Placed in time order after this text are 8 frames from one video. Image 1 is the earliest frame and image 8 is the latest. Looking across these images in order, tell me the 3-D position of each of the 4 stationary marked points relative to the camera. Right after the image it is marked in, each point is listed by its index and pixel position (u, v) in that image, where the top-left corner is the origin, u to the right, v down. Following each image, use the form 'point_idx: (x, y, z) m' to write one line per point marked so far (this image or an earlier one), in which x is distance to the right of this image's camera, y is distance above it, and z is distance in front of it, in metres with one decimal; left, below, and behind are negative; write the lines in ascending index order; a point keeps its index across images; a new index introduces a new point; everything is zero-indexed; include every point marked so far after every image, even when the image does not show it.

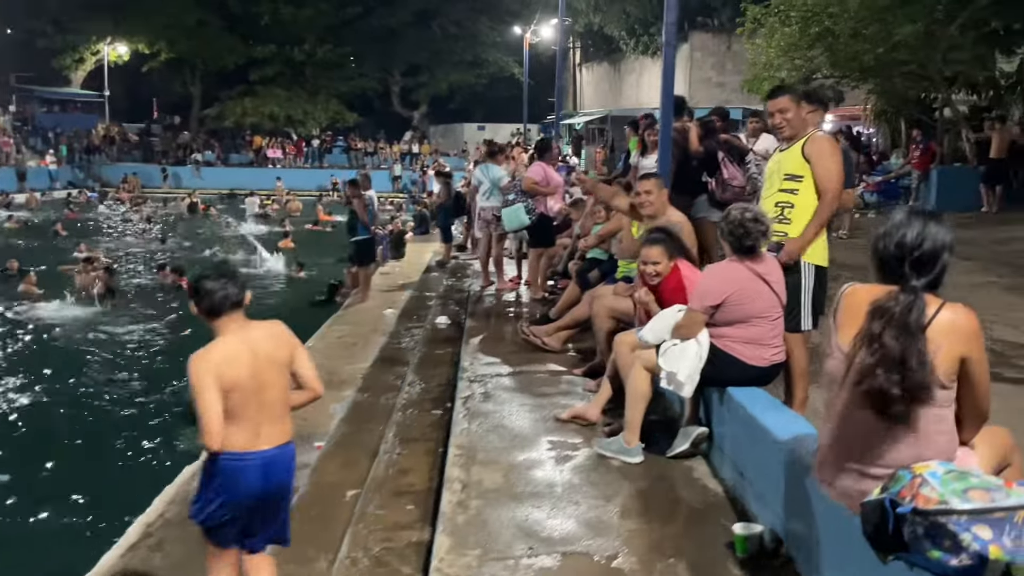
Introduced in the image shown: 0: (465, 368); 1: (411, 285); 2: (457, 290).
0: (-0.3, -0.6, +6.3) m
1: (-1.6, +0.1, +14.1) m
2: (-0.7, 0.0, +11.1) m
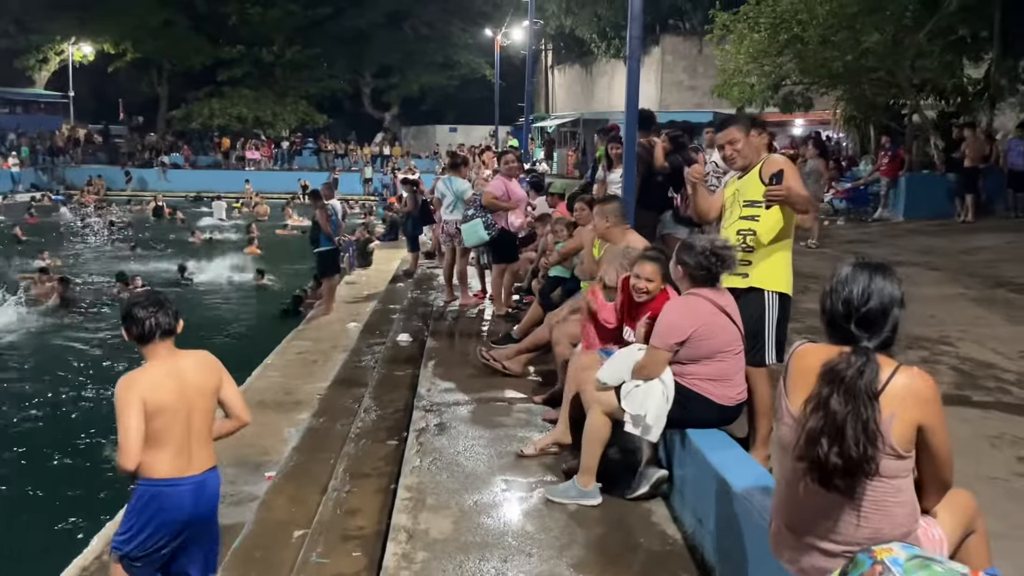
0: (-0.6, -0.7, +6.1) m
1: (-2.1, -0.1, +13.9) m
2: (-1.1, -0.2, +10.9) m
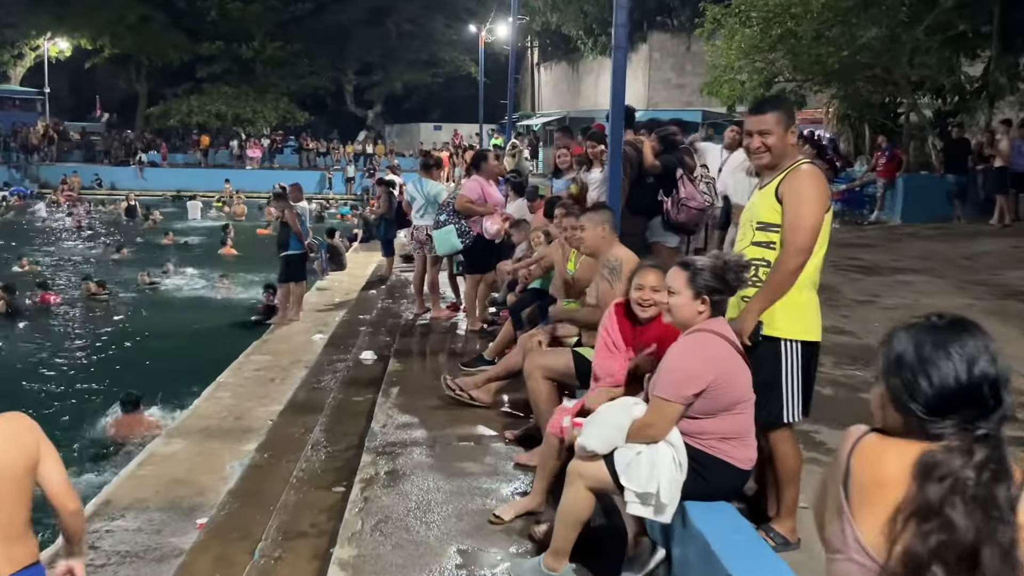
0: (-0.8, -0.8, +5.3) m
1: (-2.4, -0.2, +13.0) m
2: (-1.3, -0.3, +10.1) m
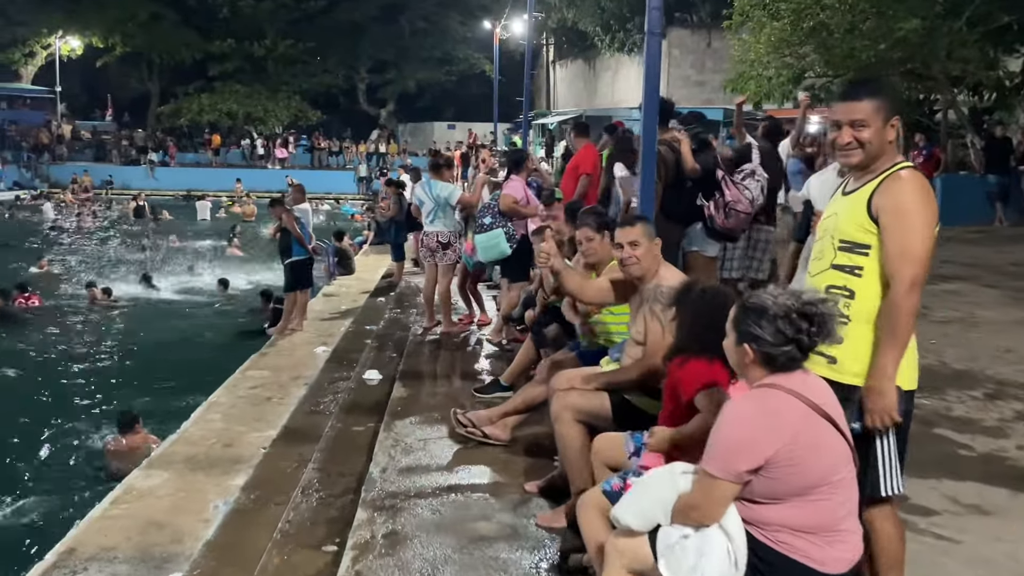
0: (-0.7, -0.9, +4.6) m
1: (-2.1, -0.3, +12.3) m
2: (-1.2, -0.4, +9.3) m
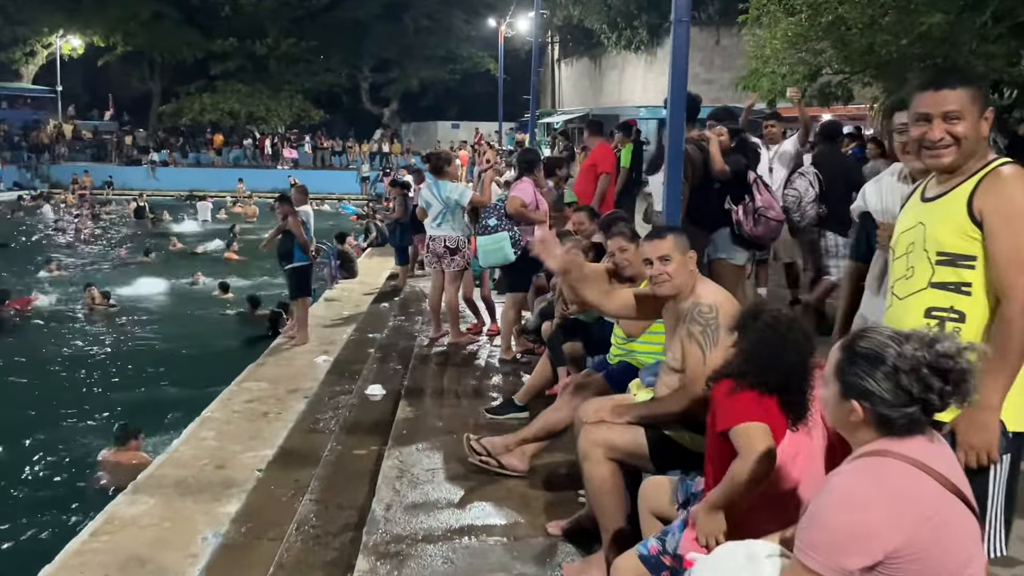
0: (-0.6, -1.0, +4.1) m
1: (-2.0, -0.4, +11.8) m
2: (-1.1, -0.5, +8.8) m
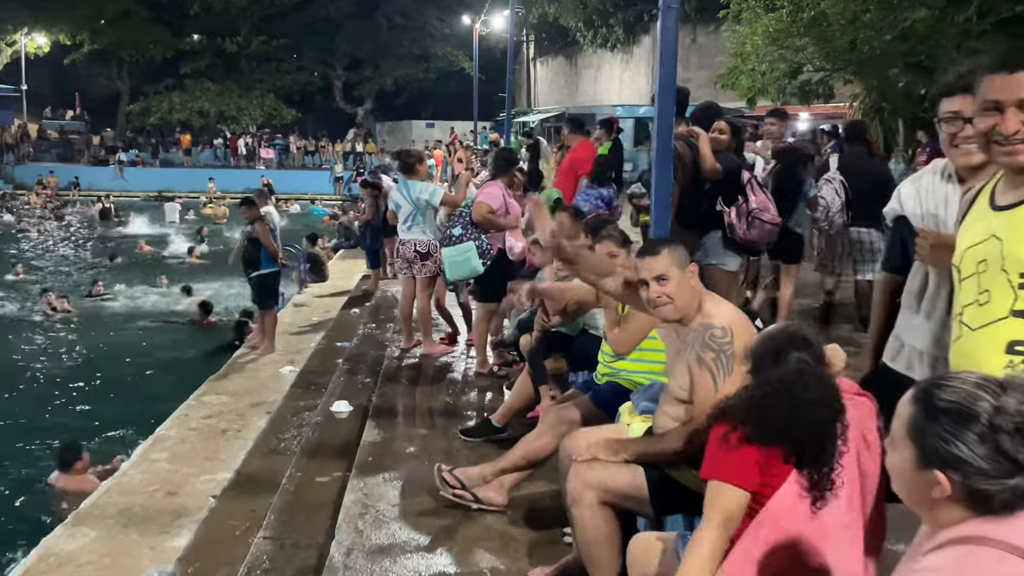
0: (-0.7, -1.1, +3.6) m
1: (-2.3, -0.5, +11.3) m
2: (-1.3, -0.5, +8.3) m
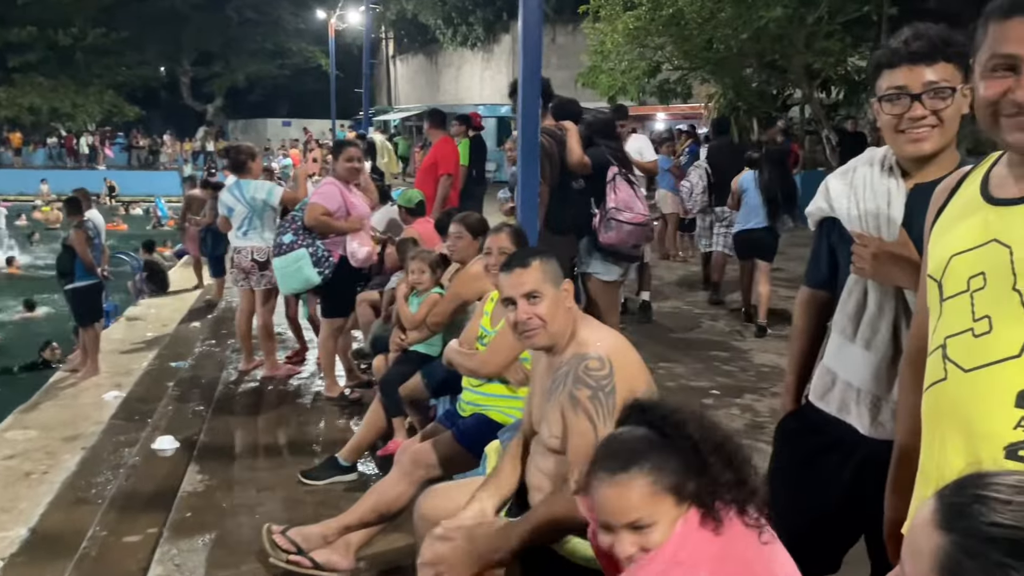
0: (-1.2, -1.2, +2.8) m
1: (-3.9, -0.6, +10.2) m
2: (-2.5, -0.6, +7.4) m
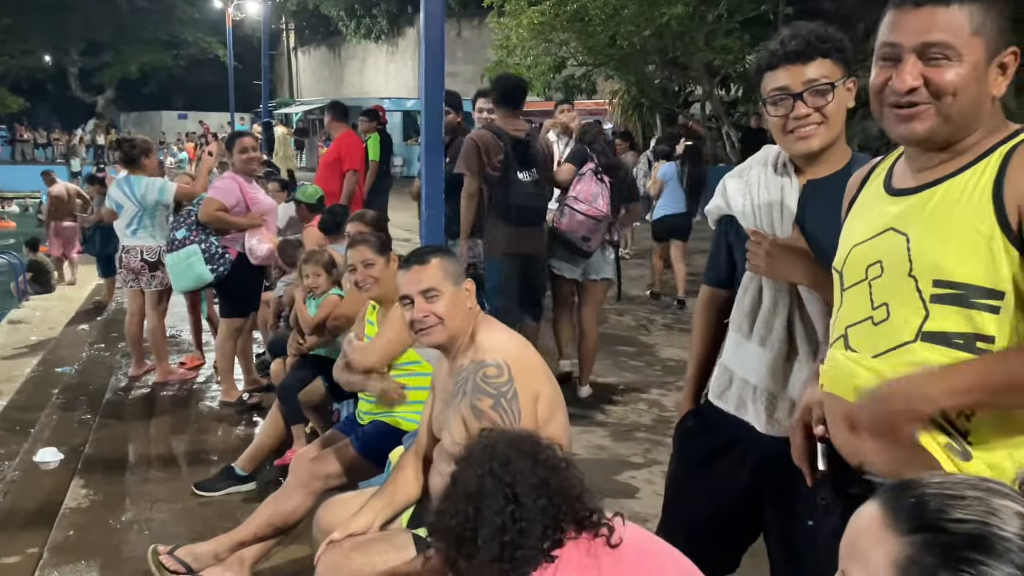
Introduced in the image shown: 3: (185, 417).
0: (-1.5, -1.2, +2.6) m
1: (-4.9, -0.6, +9.6) m
2: (-3.2, -0.6, +7.0) m
3: (-1.9, -0.8, +5.4) m
